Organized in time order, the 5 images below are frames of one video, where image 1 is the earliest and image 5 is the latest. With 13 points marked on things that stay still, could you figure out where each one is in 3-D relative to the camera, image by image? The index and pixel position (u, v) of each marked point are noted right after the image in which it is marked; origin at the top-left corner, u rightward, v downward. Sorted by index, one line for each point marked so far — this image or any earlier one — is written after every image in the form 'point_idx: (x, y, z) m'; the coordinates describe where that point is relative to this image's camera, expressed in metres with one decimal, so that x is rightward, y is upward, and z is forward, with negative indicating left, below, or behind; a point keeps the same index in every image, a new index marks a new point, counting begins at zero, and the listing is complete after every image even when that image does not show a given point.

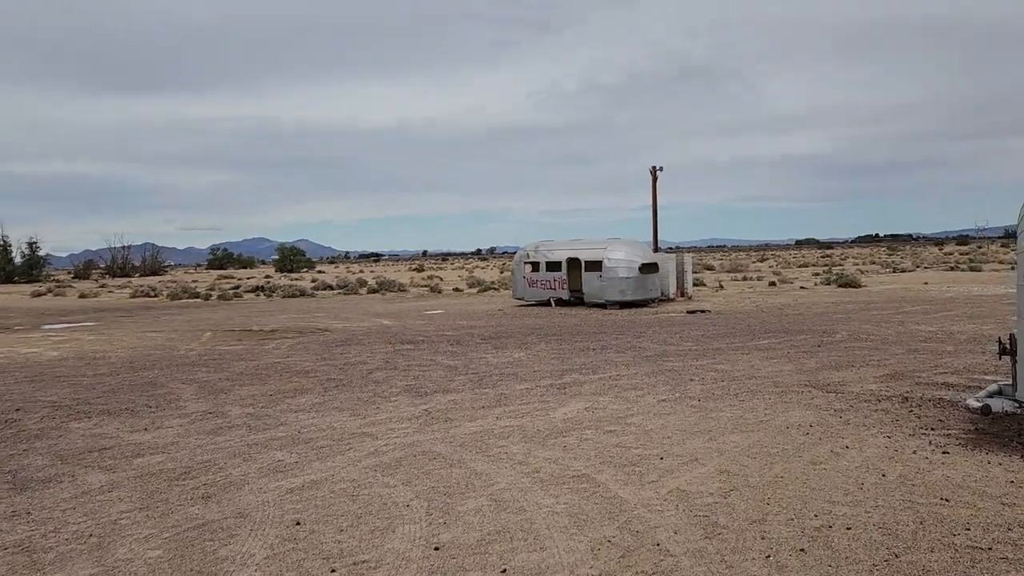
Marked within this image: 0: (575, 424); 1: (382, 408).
0: (+0.7, -1.5, +8.9) m
1: (-1.7, -1.6, +10.8) m
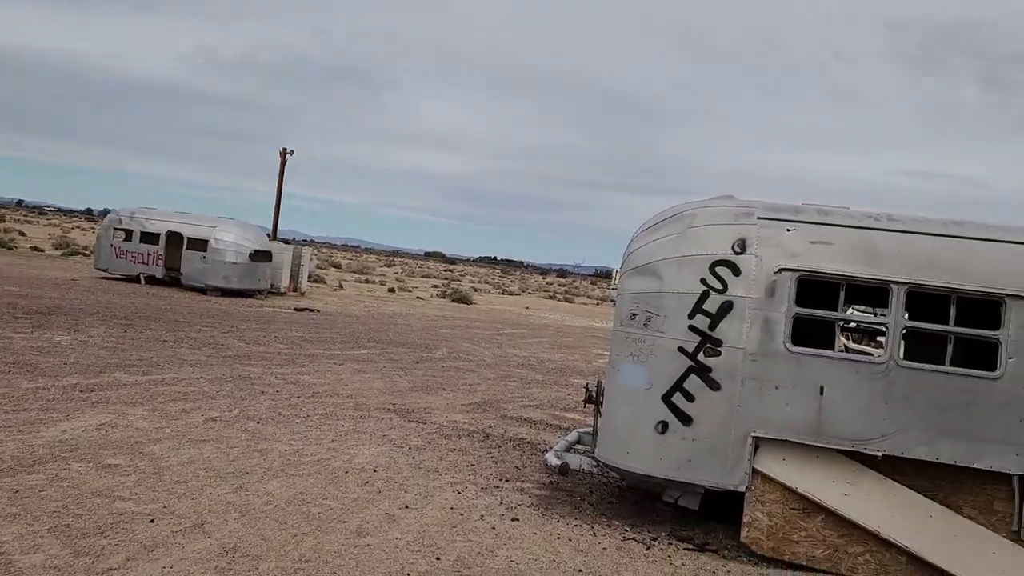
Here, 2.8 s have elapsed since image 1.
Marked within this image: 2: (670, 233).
0: (-3.5, -1.3, +6.5) m
1: (-6.4, -1.0, +7.2) m
2: (+1.2, +0.4, +6.4) m
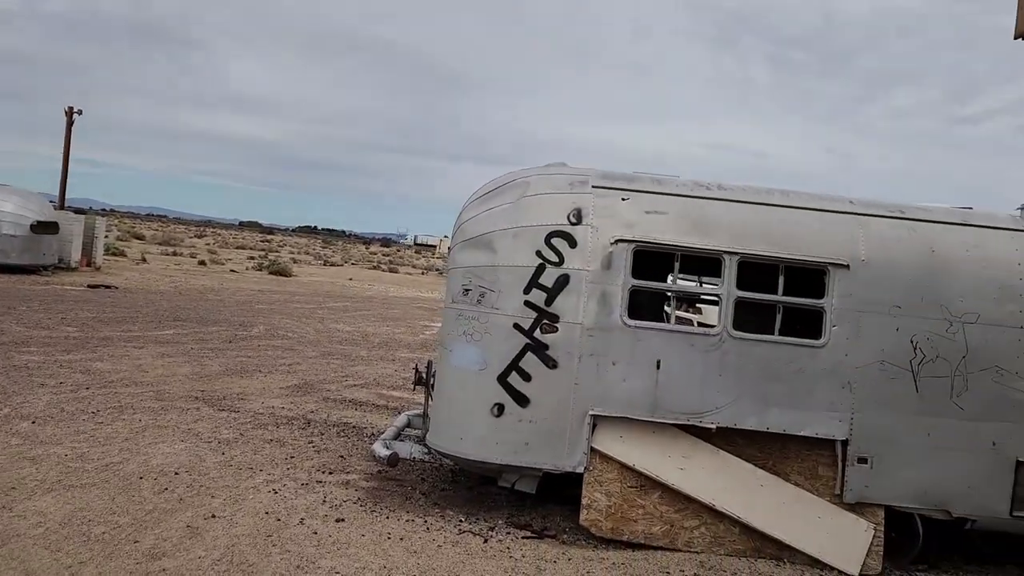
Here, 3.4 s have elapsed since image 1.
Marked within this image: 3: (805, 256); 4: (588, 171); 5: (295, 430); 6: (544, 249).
0: (-4.6, -1.2, +5.1) m
1: (-7.6, -0.9, +5.2) m
2: (-0.1, +0.6, +6.0) m
3: (+2.0, +0.2, +5.7) m
4: (+0.5, +0.8, +6.1) m
5: (-2.1, -1.4, +8.0) m
6: (+0.2, +0.3, +5.7) m
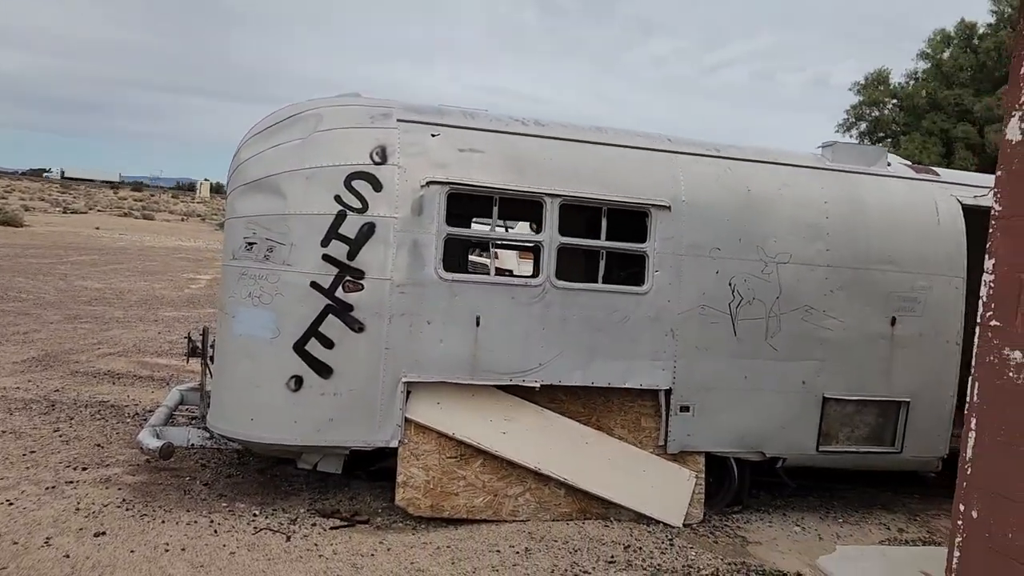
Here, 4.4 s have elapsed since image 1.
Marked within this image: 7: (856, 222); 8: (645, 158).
0: (-5.5, -1.1, +3.2) m
1: (-8.4, -1.0, +2.4) m
2: (-1.4, +0.9, +5.1) m
3: (+0.7, +0.6, +5.3) m
4: (-0.8, +1.2, +5.3) m
5: (-3.8, -1.0, +6.6) m
6: (-1.0, +0.6, +4.9) m
7: (+2.4, +0.5, +5.7) m
8: (+0.9, +0.9, +5.5) m
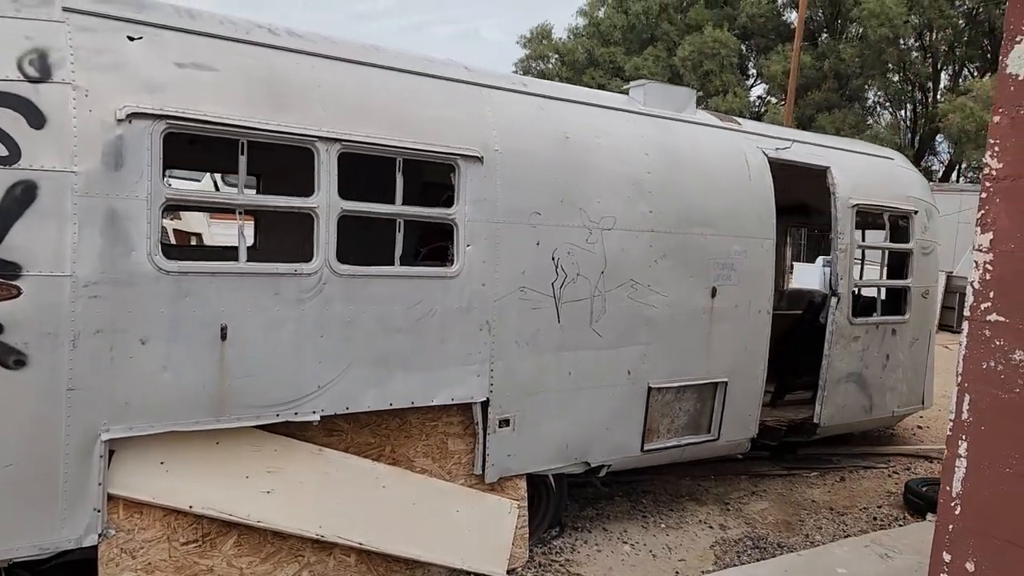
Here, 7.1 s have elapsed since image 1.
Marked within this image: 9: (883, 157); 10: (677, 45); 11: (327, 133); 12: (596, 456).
0: (-5.2, -1.4, -0.4) m
1: (-7.6, -1.5, -2.2) m
2: (-2.2, +0.9, +2.8) m
3: (-0.4, +0.7, +3.8) m
4: (-1.8, +1.2, +3.2) m
5: (-5.0, -1.1, +3.4) m
6: (-1.8, +0.5, +2.8) m
7: (+1.0, +0.6, +4.9) m
8: (-0.3, +1.0, +4.0) m
9: (+2.9, +1.0, +6.6) m
10: (+3.8, +5.4, +18.7) m
11: (-0.8, +0.7, +3.5) m
12: (+0.5, -0.9, +4.6) m
